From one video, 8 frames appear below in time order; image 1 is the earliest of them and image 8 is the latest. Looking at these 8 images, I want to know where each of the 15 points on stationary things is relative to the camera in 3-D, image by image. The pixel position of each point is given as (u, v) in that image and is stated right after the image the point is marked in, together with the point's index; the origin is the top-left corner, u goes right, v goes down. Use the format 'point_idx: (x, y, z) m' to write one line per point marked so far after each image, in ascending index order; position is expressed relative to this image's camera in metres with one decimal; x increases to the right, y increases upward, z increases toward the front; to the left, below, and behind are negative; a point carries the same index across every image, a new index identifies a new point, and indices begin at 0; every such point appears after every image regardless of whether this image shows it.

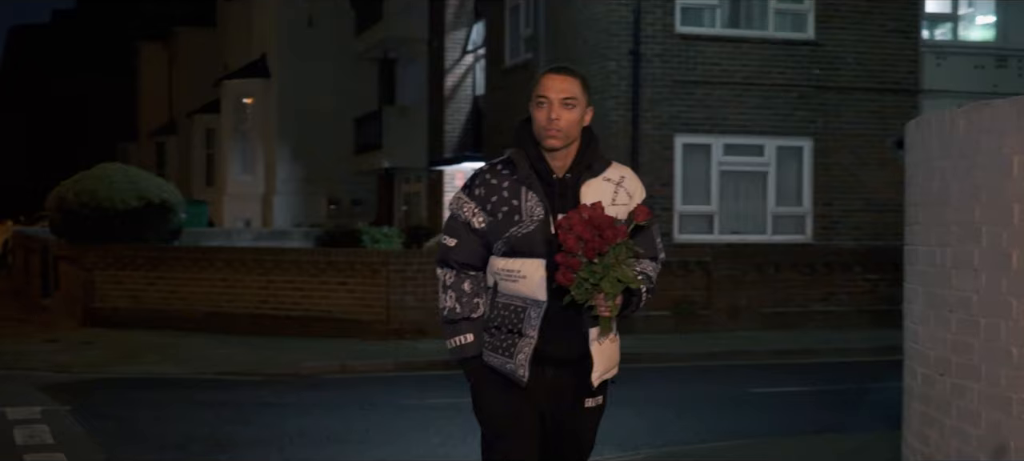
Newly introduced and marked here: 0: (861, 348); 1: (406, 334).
0: (+4.6, -1.6, +16.4) m
1: (-1.4, -1.4, +16.8) m
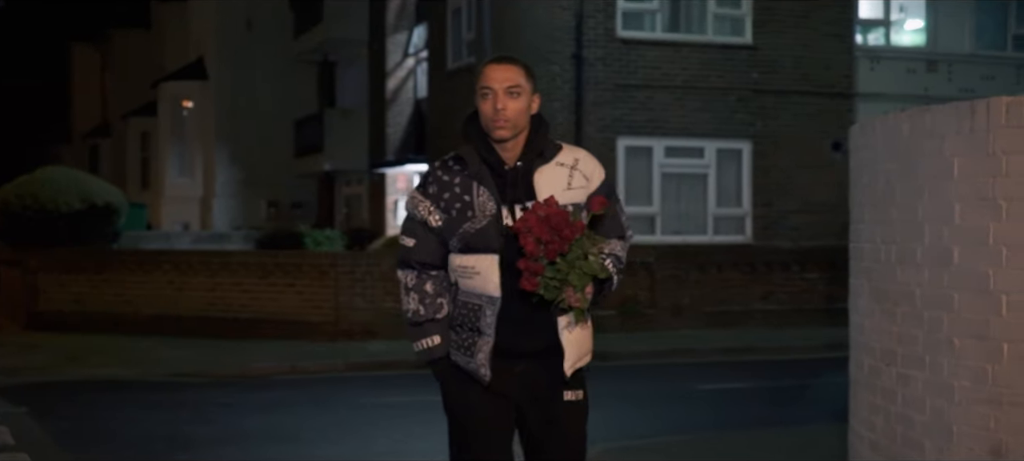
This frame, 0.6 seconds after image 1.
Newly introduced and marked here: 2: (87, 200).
0: (+3.9, -1.6, +16.9) m
1: (-2.1, -1.4, +17.0) m
2: (-6.7, +0.5, +19.6) m
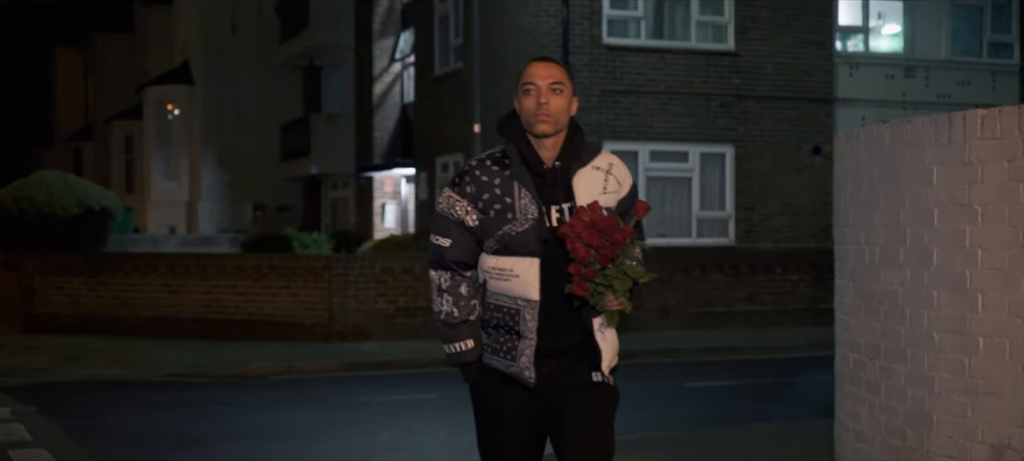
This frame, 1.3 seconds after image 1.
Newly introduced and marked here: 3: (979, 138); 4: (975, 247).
0: (+3.8, -1.6, +17.3) m
1: (-2.3, -1.5, +17.3) m
2: (-6.8, +0.4, +19.9) m
3: (+2.1, +0.4, +5.7) m
4: (+2.1, -0.1, +5.7) m
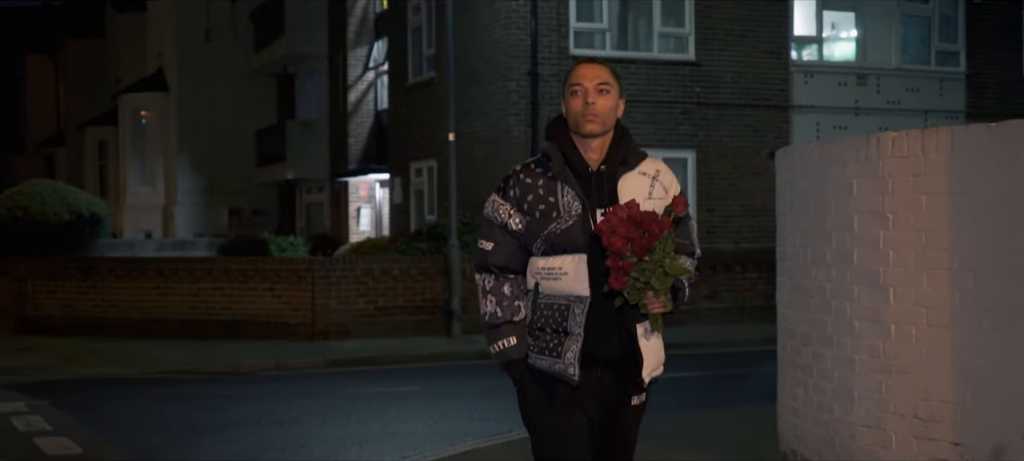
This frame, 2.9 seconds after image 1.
0: (+3.4, -1.6, +18.4) m
1: (-2.7, -1.5, +18.2) m
2: (-7.3, +0.3, +20.7) m
3: (+2.0, +0.4, +6.7) m
4: (+2.0, -0.1, +6.7) m
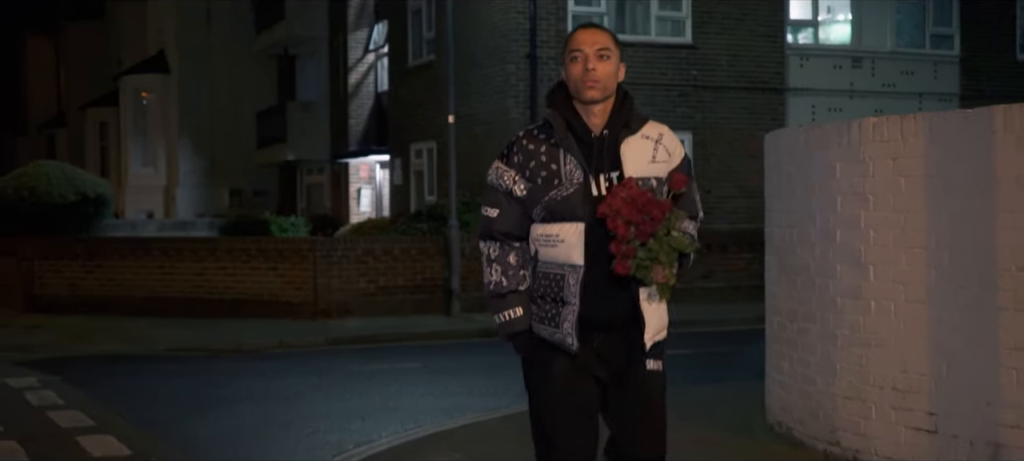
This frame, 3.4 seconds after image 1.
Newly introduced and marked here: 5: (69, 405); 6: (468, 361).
0: (+3.4, -1.3, +18.8) m
1: (-2.7, -1.2, +18.6) m
2: (-7.3, +0.6, +21.0) m
3: (+2.0, +0.5, +7.0) m
4: (+2.0, 0.0, +7.1) m
5: (-3.9, -1.5, +10.9) m
6: (-0.5, -1.5, +14.1) m
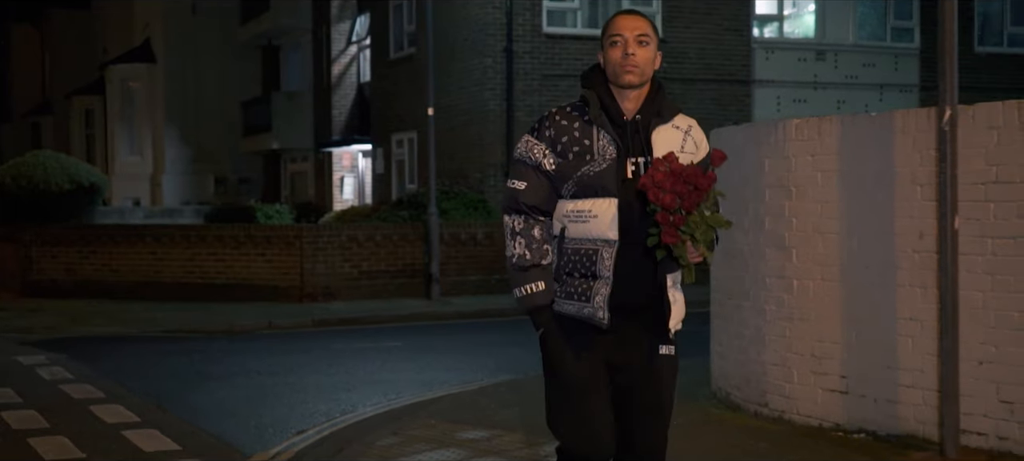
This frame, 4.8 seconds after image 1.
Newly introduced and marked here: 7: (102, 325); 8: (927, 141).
0: (+3.0, -1.1, +19.8) m
1: (-3.1, -1.0, +19.6) m
2: (-7.7, +0.8, +21.9) m
3: (+1.8, +0.6, +8.1) m
4: (+1.8, +0.1, +8.1) m
5: (-4.1, -1.4, +11.9) m
6: (-0.8, -1.3, +15.1) m
7: (-5.7, -1.3, +17.2) m
8: (+2.4, +0.5, +7.1) m
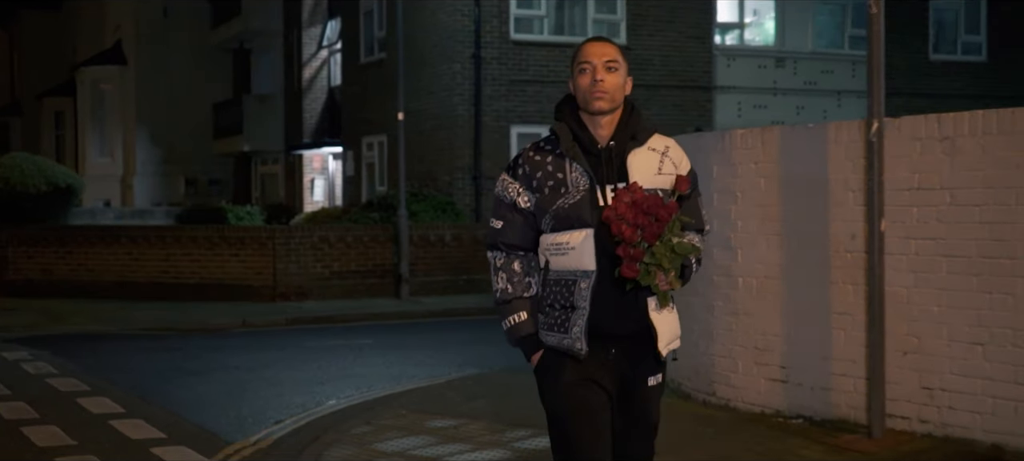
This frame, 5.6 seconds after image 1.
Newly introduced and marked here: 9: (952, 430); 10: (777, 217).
0: (+2.5, -1.1, +20.5) m
1: (-3.6, -1.1, +20.1) m
2: (-8.3, +0.8, +22.3) m
3: (+1.6, +0.6, +8.7) m
4: (+1.6, +0.1, +8.7) m
5: (-4.5, -1.4, +12.4) m
6: (-1.2, -1.4, +15.7) m
7: (-6.1, -1.3, +17.6) m
8: (+2.2, +0.5, +7.8) m
9: (+2.6, -1.2, +7.3) m
10: (+1.8, +0.1, +8.4) m
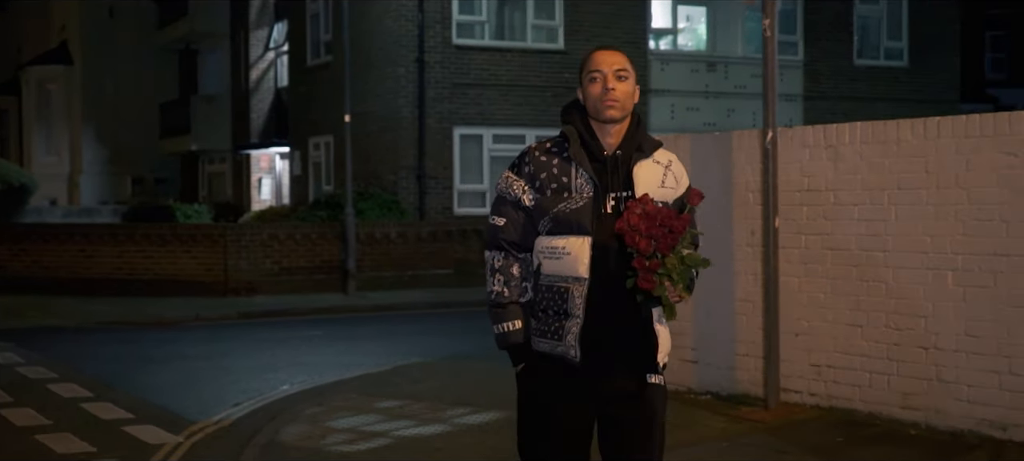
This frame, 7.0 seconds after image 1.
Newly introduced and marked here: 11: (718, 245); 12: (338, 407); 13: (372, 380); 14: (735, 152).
0: (+1.5, -1.1, +21.5) m
1: (-4.5, -1.0, +20.9) m
2: (-9.4, +0.9, +22.9) m
3: (+1.1, +0.6, +9.7) m
4: (+1.1, +0.1, +9.8) m
5: (-5.1, -1.4, +13.1) m
6: (-2.0, -1.3, +16.6) m
7: (-7.0, -1.3, +18.3) m
8: (+1.7, +0.5, +8.8) m
9: (+2.2, -1.1, +8.4) m
10: (+1.3, +0.1, +9.4) m
11: (+1.5, -0.1, +9.2) m
12: (-1.5, -1.5, +10.6) m
13: (-1.4, -1.5, +12.1) m
14: (+1.6, +0.6, +9.0) m
